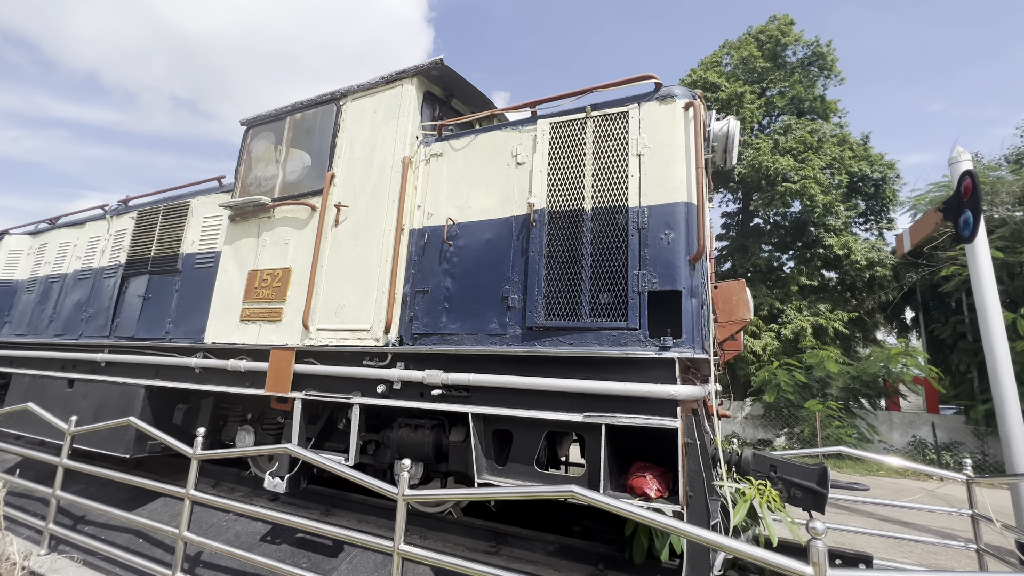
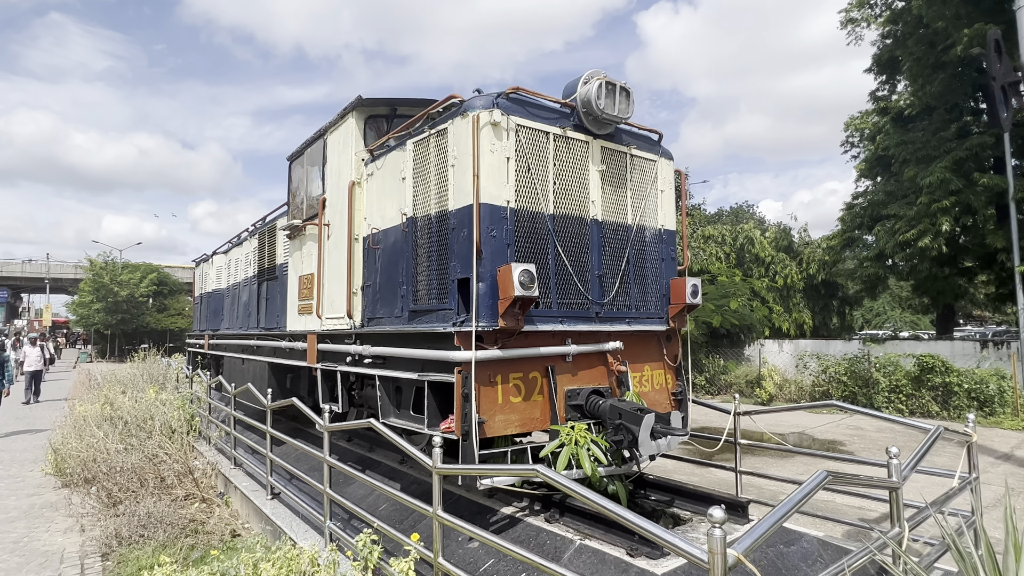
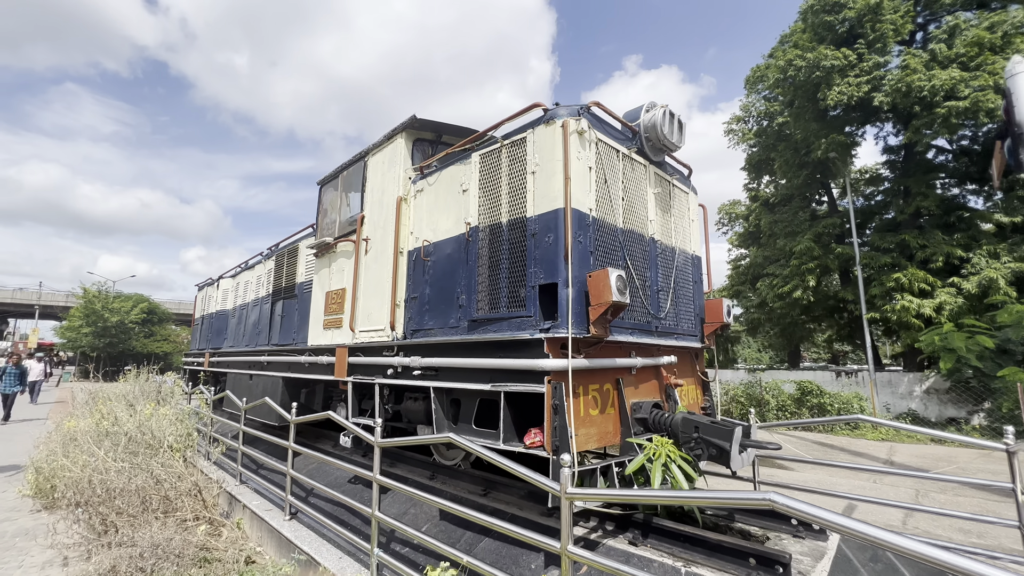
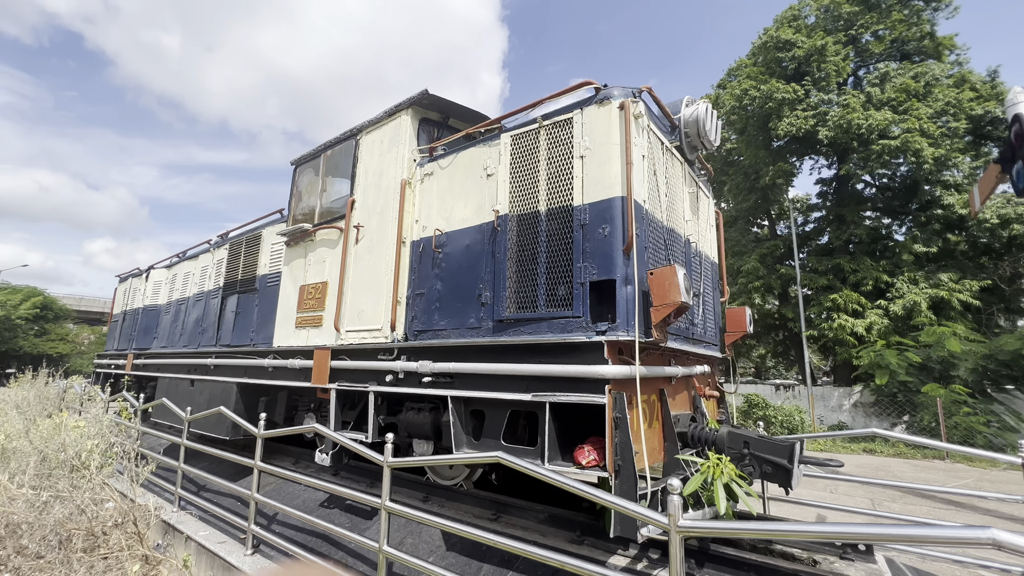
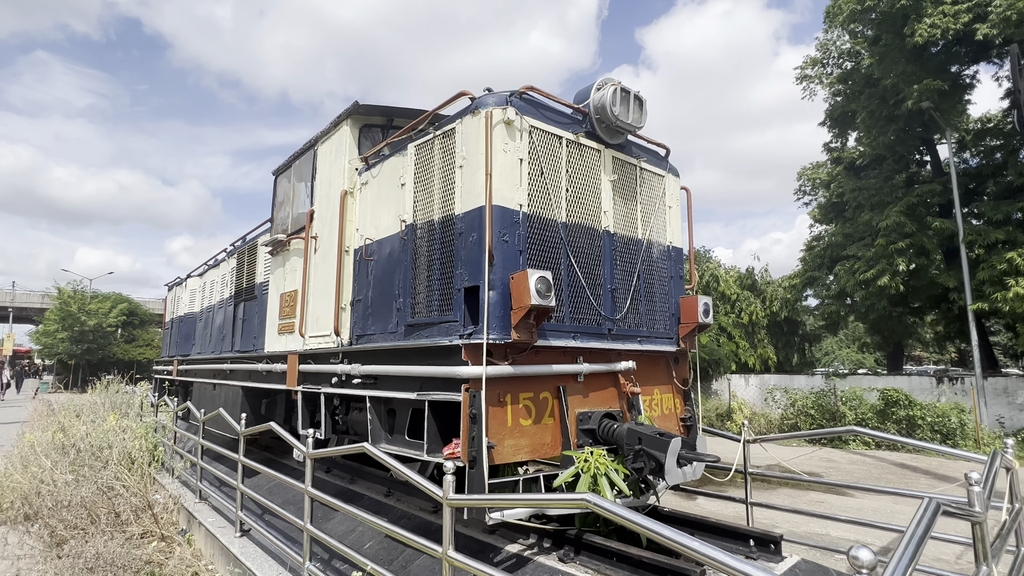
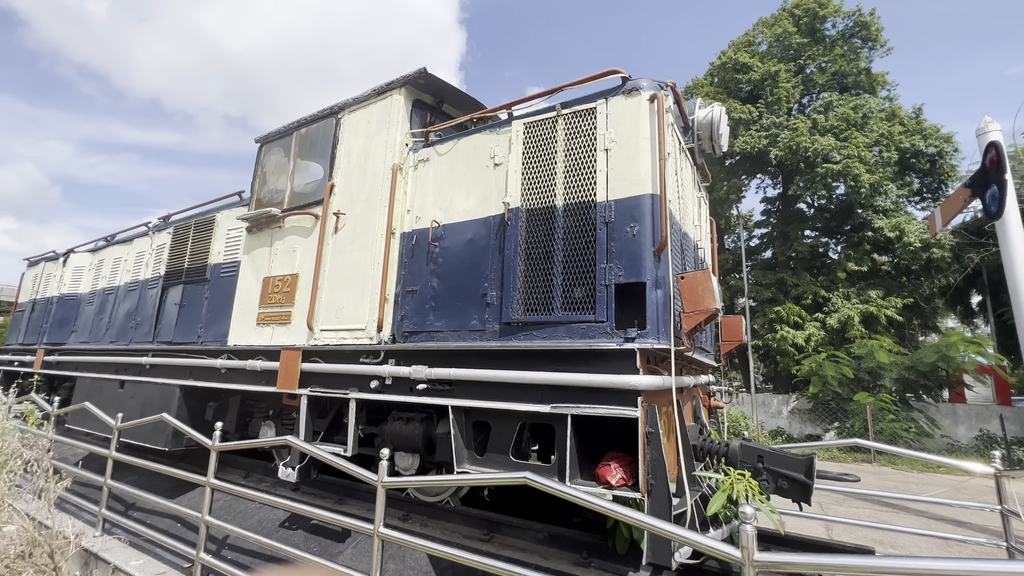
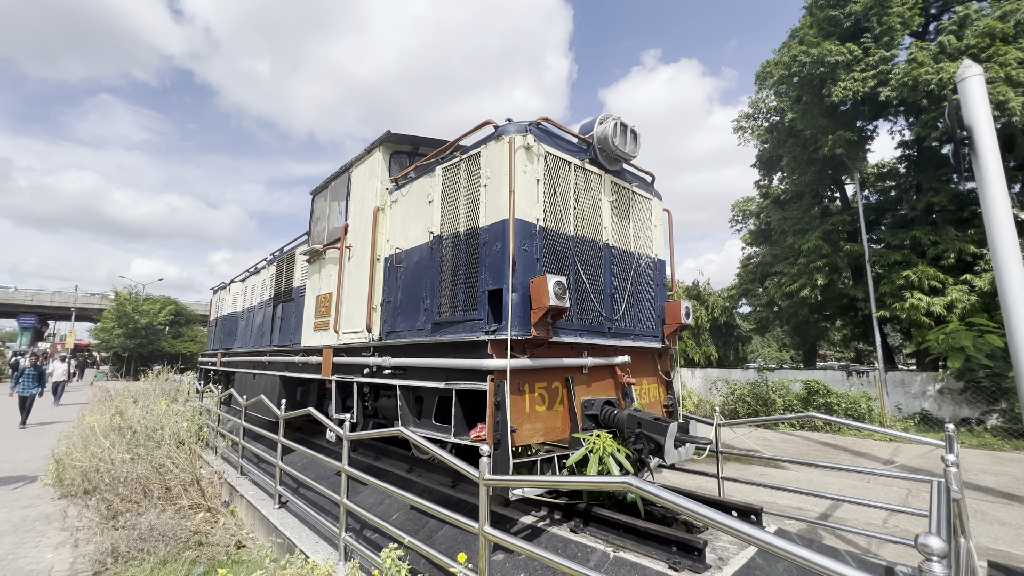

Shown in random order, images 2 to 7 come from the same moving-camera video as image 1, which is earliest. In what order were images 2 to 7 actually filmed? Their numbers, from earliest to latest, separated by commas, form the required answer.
6, 4, 3, 7, 5, 2
